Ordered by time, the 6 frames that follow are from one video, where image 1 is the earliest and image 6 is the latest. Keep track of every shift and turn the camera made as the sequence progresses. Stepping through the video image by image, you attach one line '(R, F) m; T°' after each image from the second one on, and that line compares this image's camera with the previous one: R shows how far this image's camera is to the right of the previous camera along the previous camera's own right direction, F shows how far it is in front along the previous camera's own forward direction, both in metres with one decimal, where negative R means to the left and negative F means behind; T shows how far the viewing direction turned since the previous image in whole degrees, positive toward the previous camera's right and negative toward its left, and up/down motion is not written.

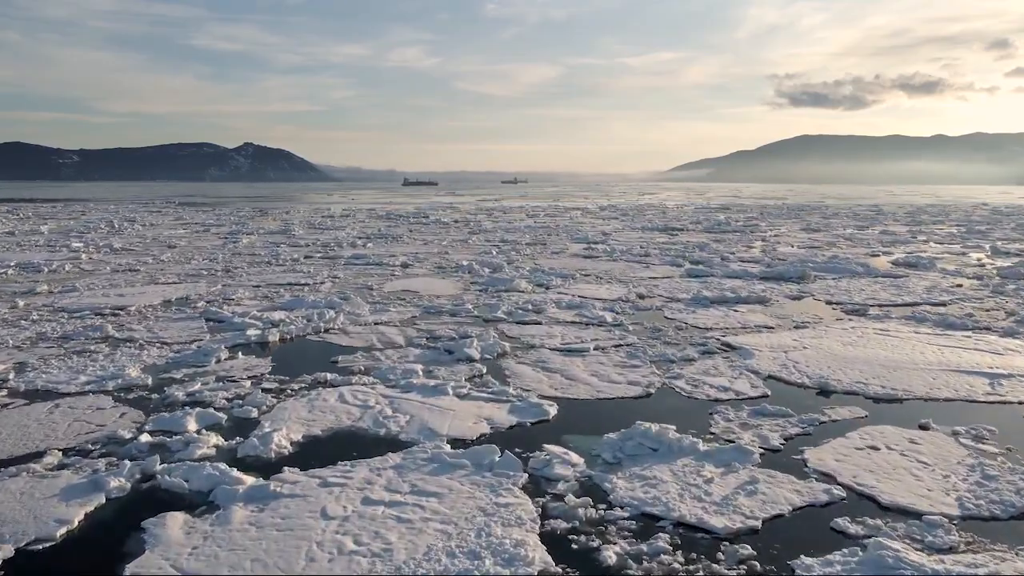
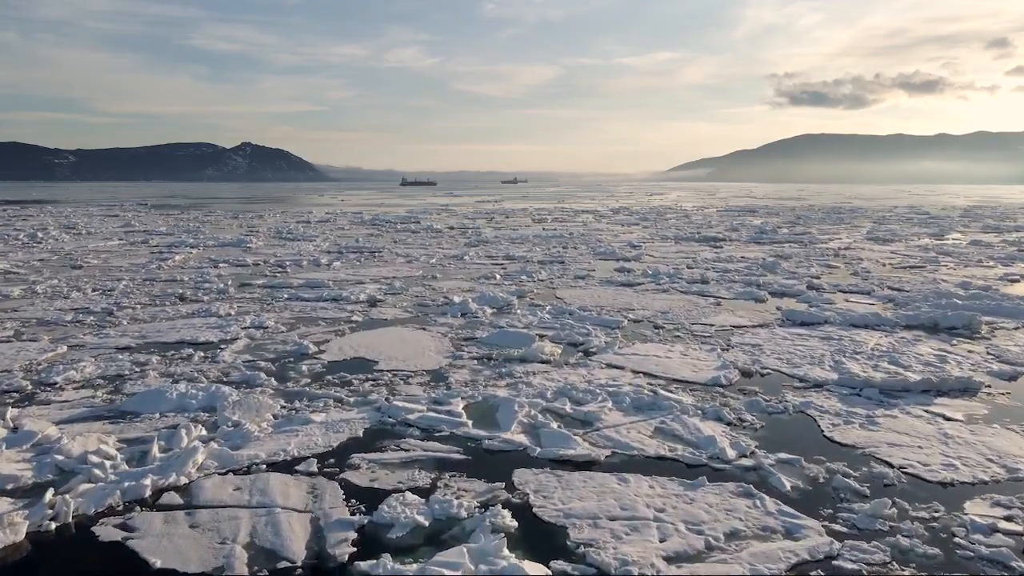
(-0.2, +4.4) m; 0°
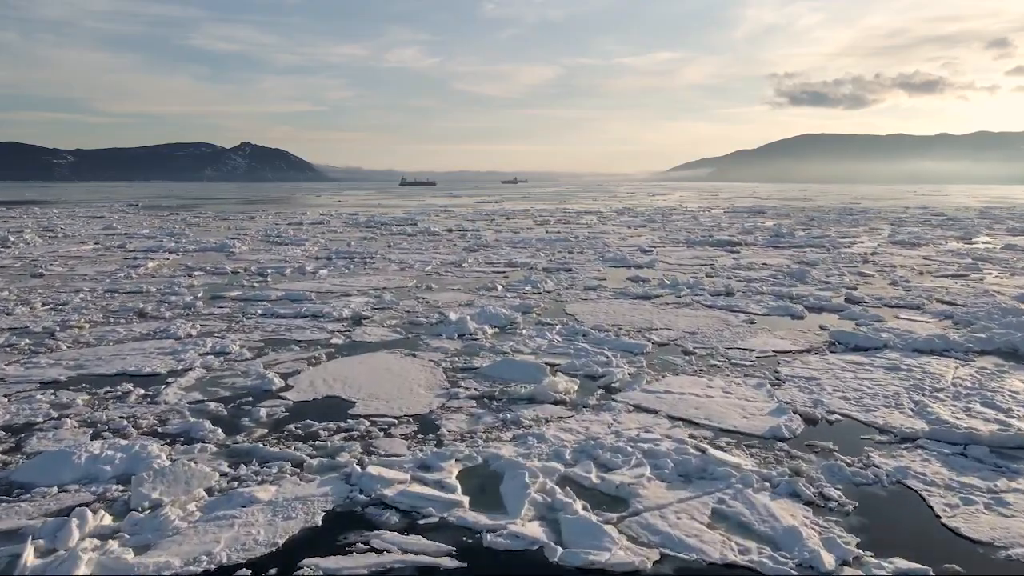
(-0.1, +1.3) m; 0°
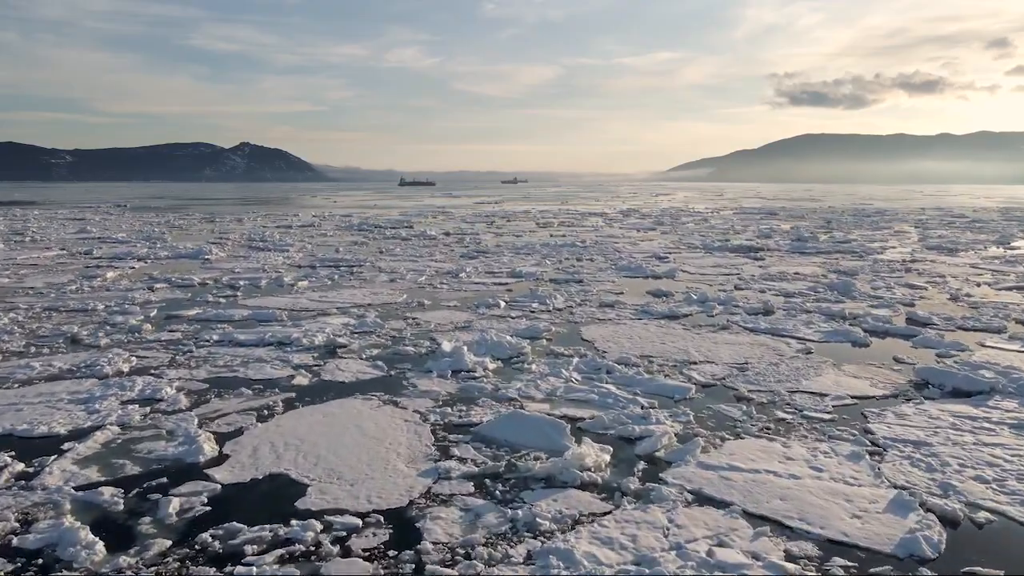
(-0.1, +1.6) m; 0°
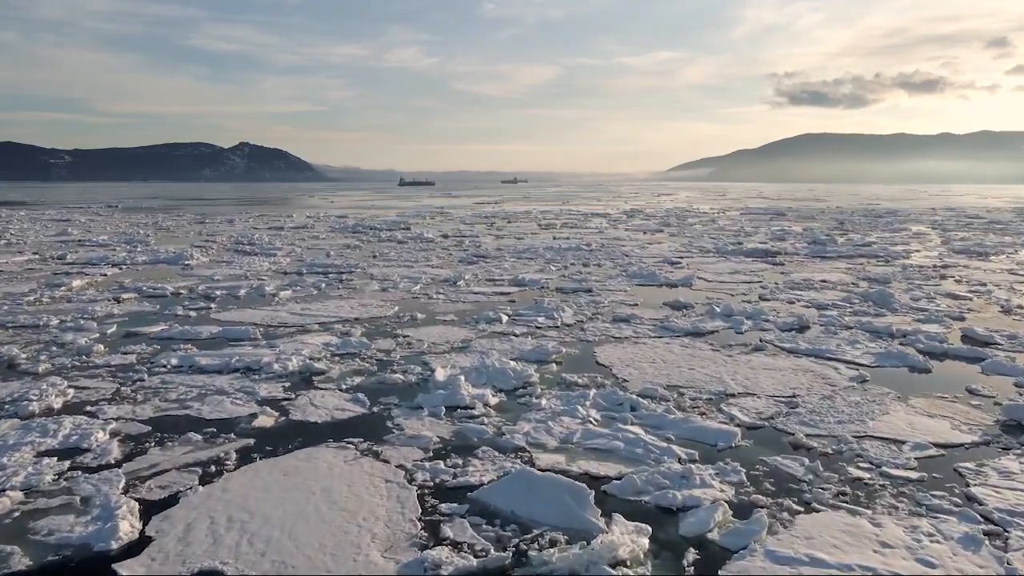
(0.0, +1.1) m; 0°
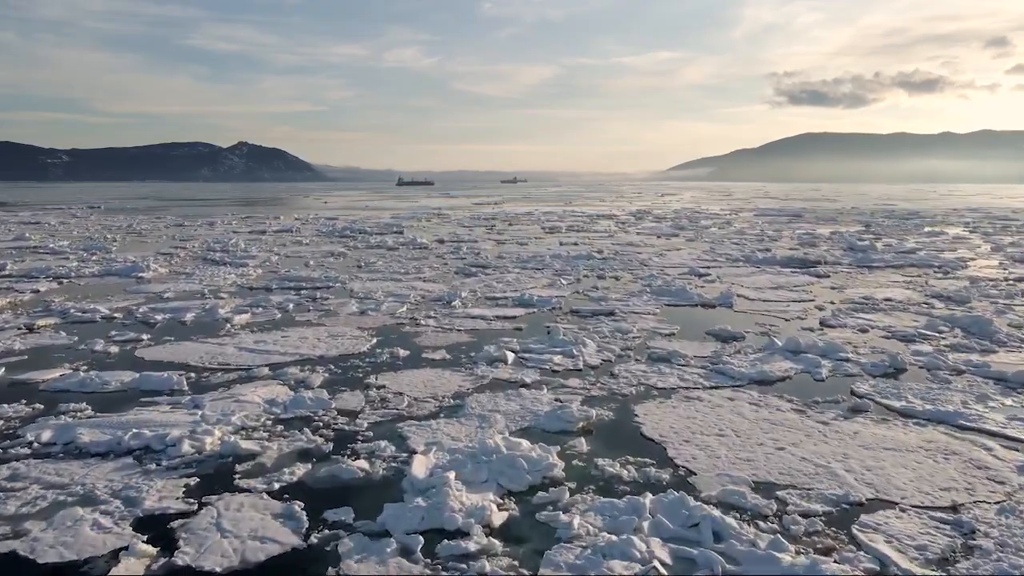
(-0.1, +2.0) m; 0°
